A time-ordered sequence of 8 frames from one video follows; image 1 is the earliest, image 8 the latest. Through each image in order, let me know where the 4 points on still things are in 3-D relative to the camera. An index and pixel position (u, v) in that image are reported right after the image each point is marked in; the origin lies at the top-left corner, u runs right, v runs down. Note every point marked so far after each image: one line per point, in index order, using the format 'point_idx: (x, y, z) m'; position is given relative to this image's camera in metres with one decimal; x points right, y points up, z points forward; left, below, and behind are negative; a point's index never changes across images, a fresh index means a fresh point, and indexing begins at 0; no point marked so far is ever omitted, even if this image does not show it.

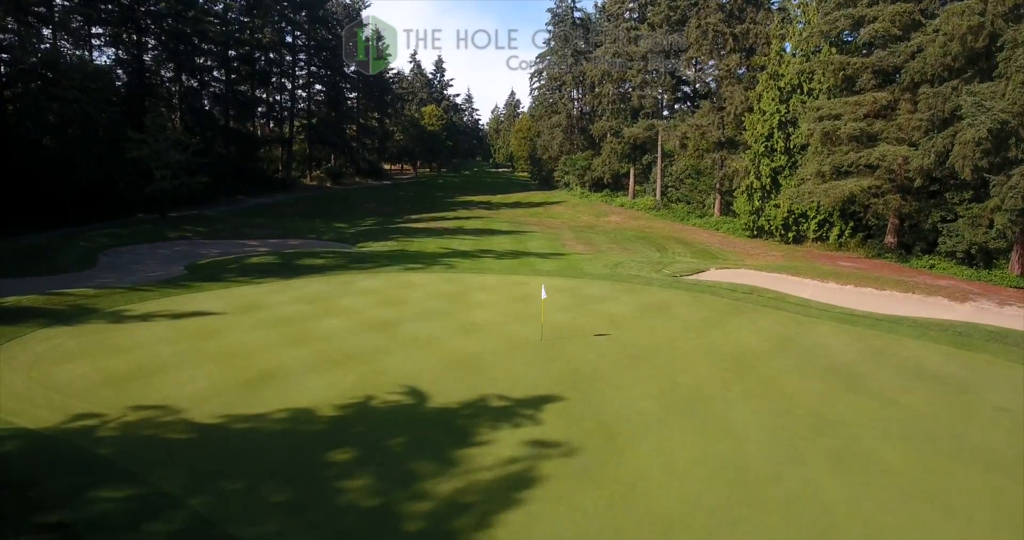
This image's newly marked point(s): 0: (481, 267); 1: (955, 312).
0: (-0.8, 0.0, +15.7) m
1: (+10.6, -1.0, +14.3) m
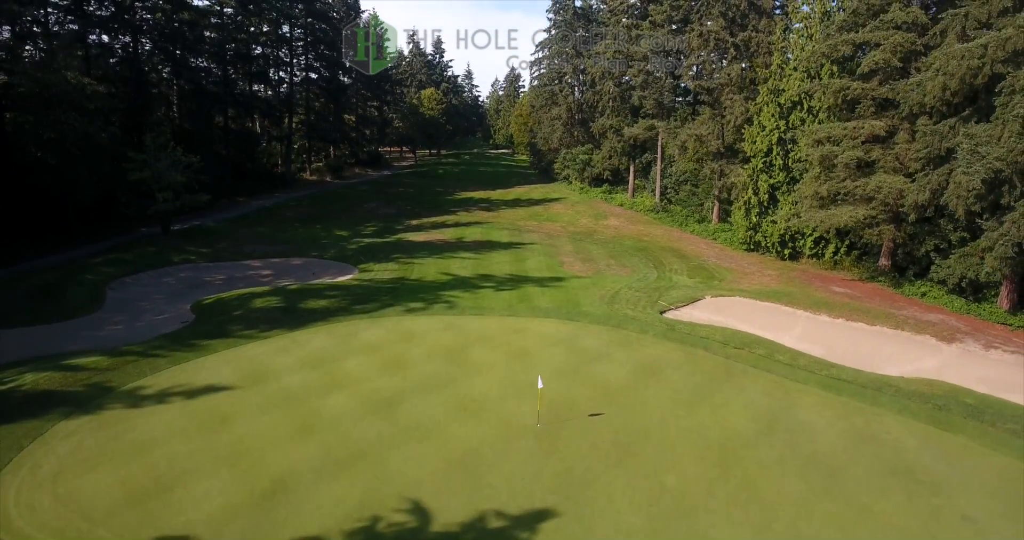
0: (-0.8, -0.9, +16.0) m
1: (+10.6, -2.0, +14.7) m
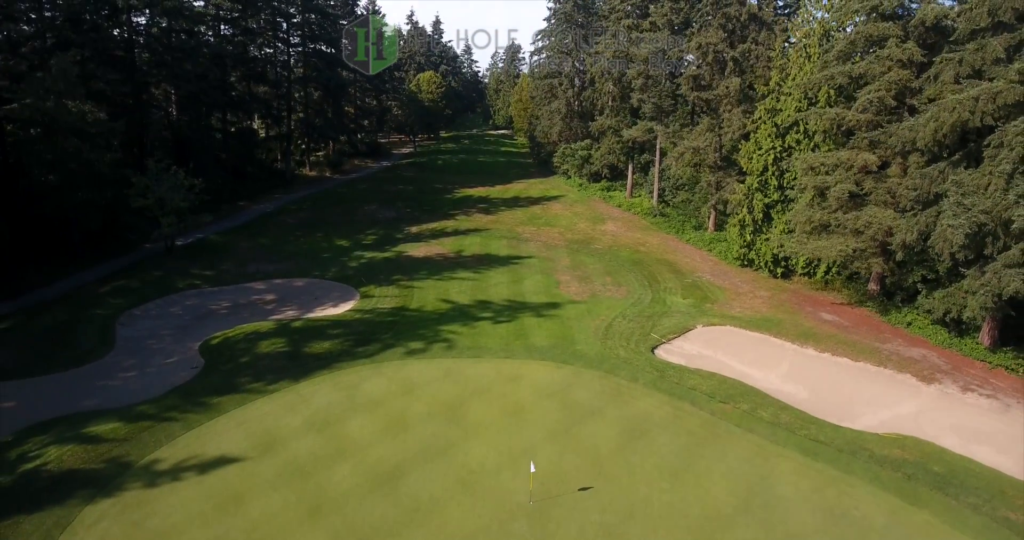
0: (-0.9, -2.0, +16.6) m
1: (+10.5, -3.2, +15.3) m
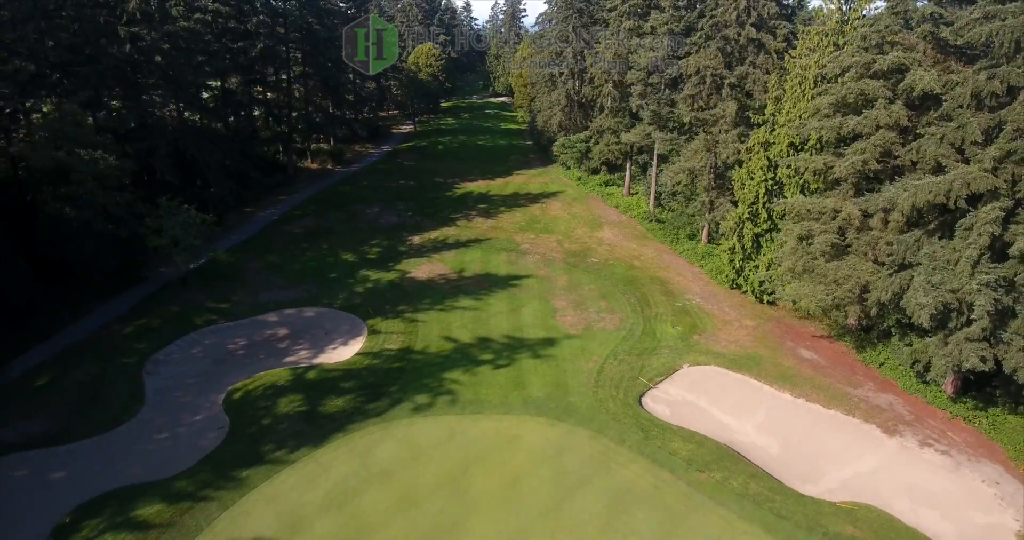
0: (-1.0, -3.8, +18.0) m
1: (+10.4, -5.1, +16.8) m
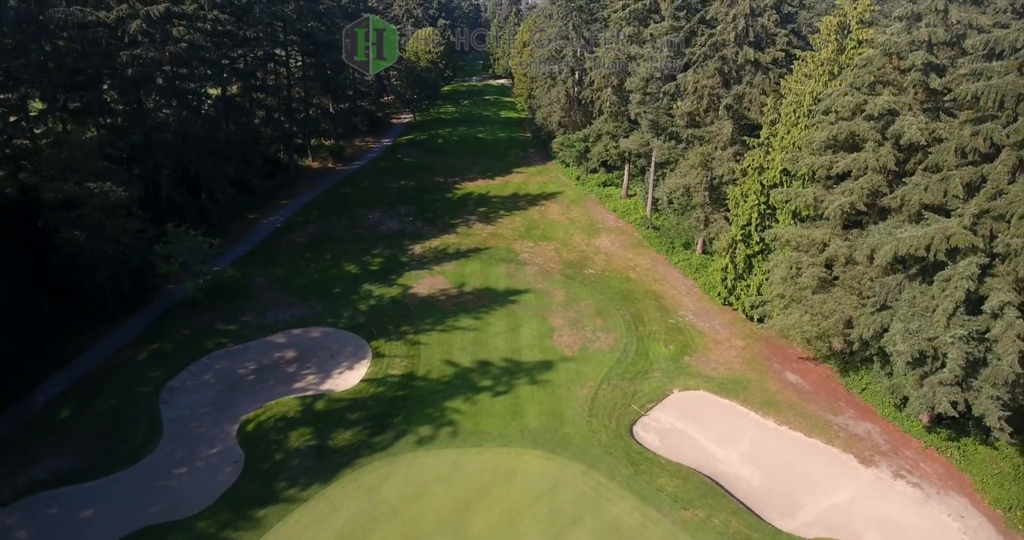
0: (-1.0, -5.0, +19.0) m
1: (+10.4, -6.4, +17.9) m
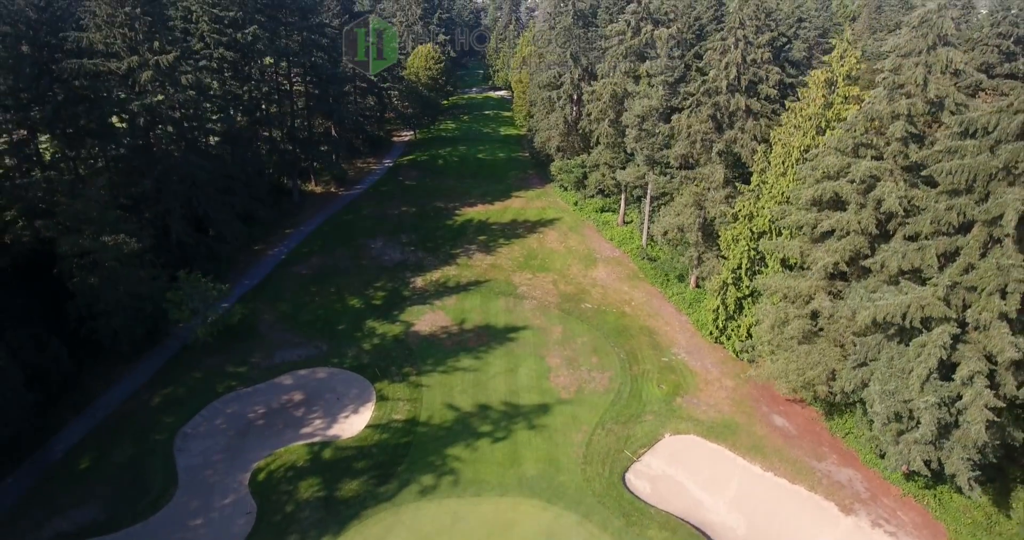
0: (-1.1, -6.8, +20.0) m
1: (+10.3, -8.3, +18.9) m
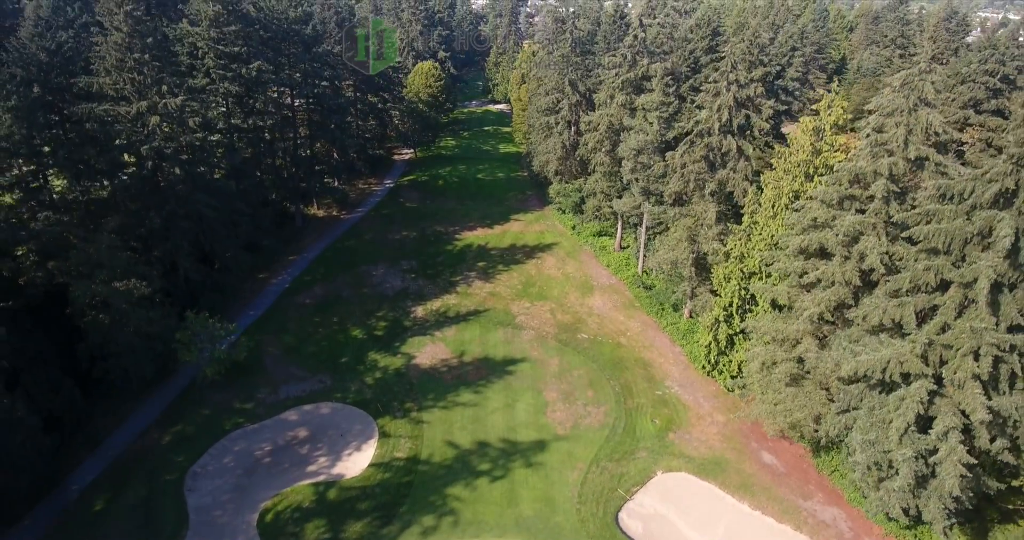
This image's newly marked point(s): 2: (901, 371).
0: (-1.2, -8.5, +20.8) m
1: (+10.2, -10.0, +19.8) m
2: (+11.7, -3.0, +17.9) m
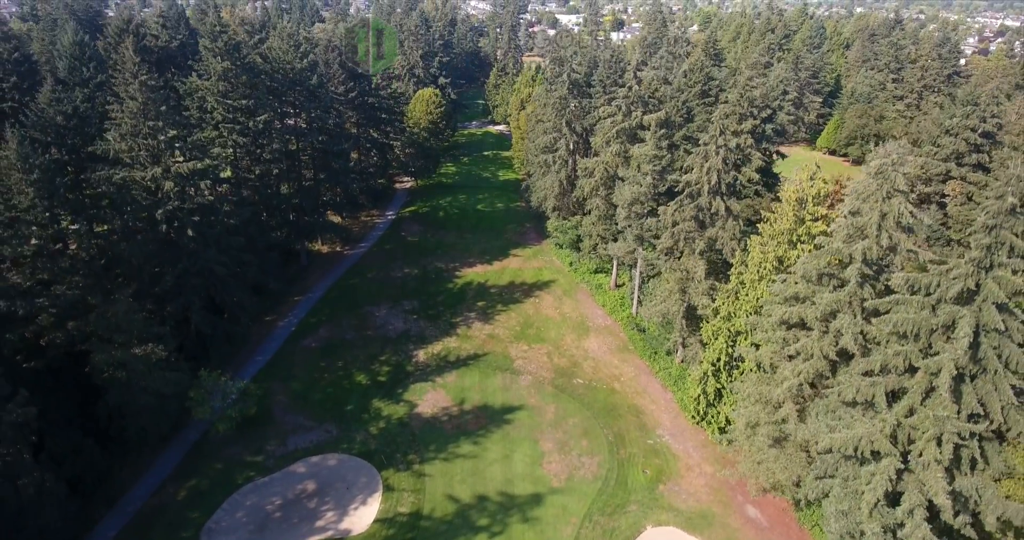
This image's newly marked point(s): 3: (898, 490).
0: (-1.3, -11.2, +22.1) m
1: (+10.1, -12.7, +21.1) m
2: (+11.5, -5.7, +19.2) m
3: (+12.3, -7.0, +19.0) m
